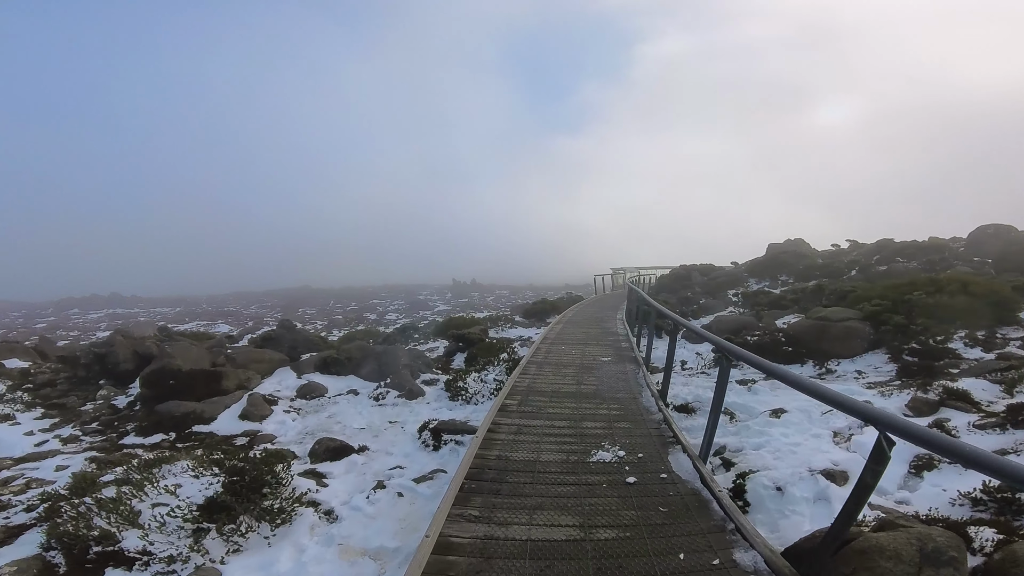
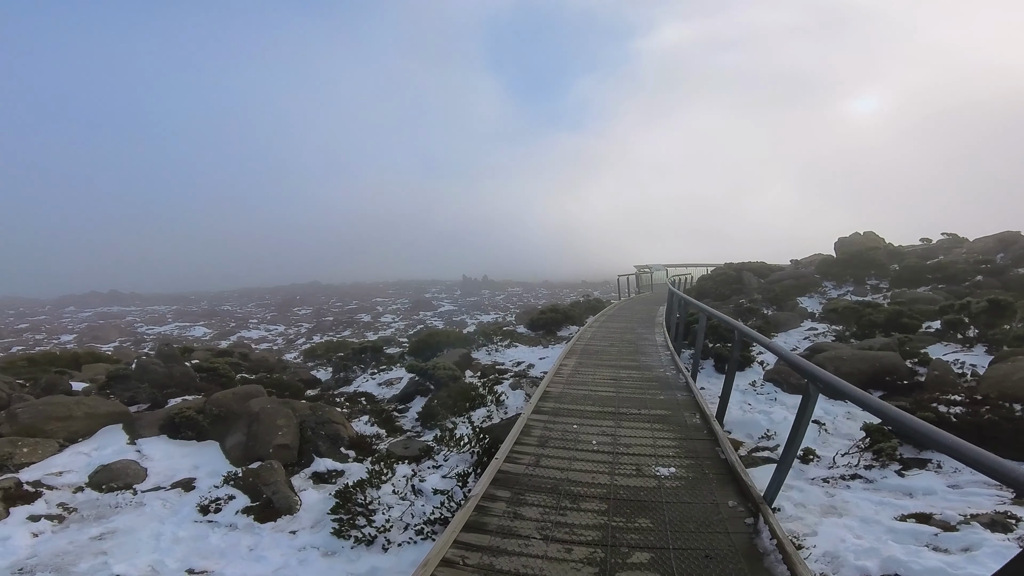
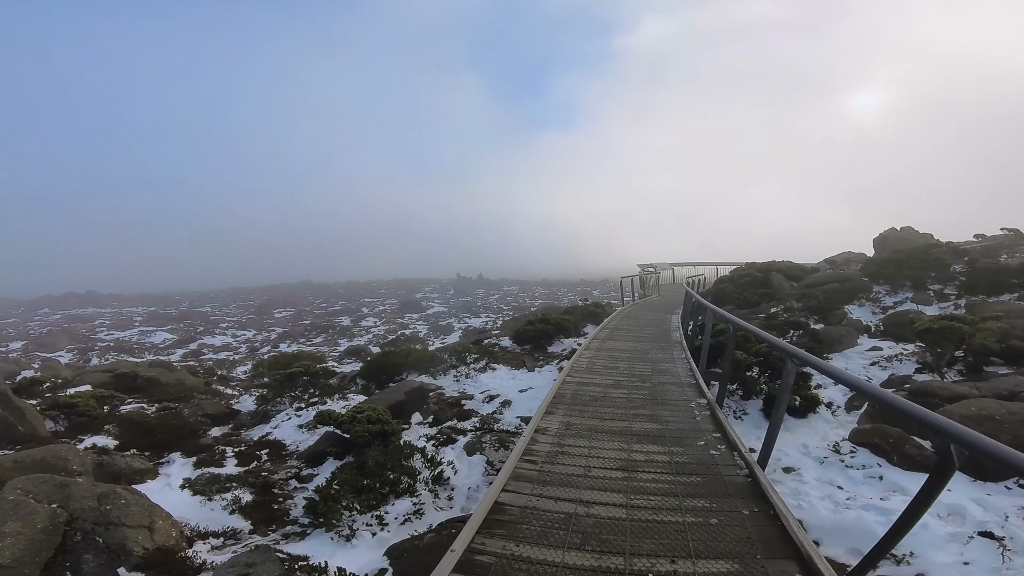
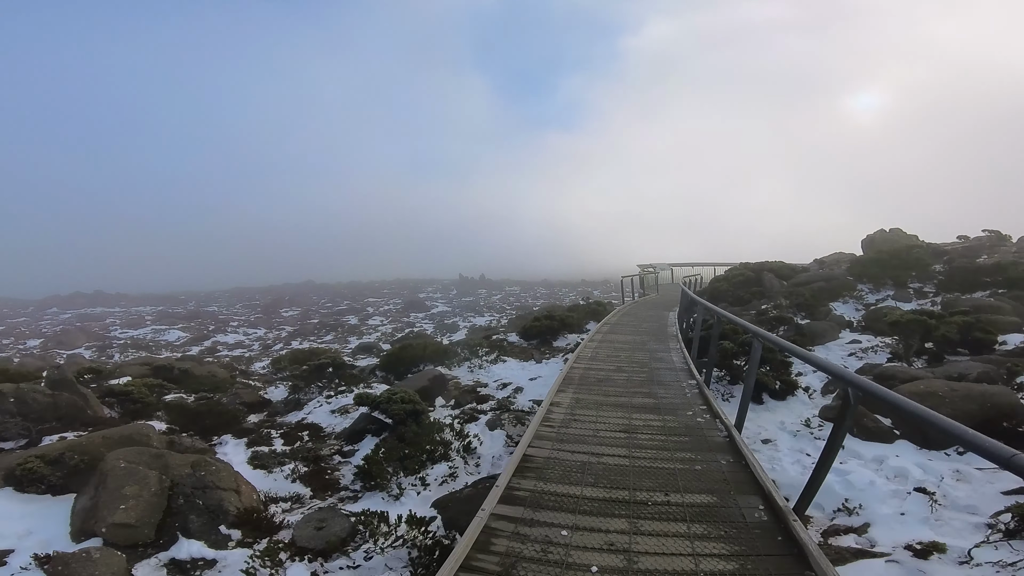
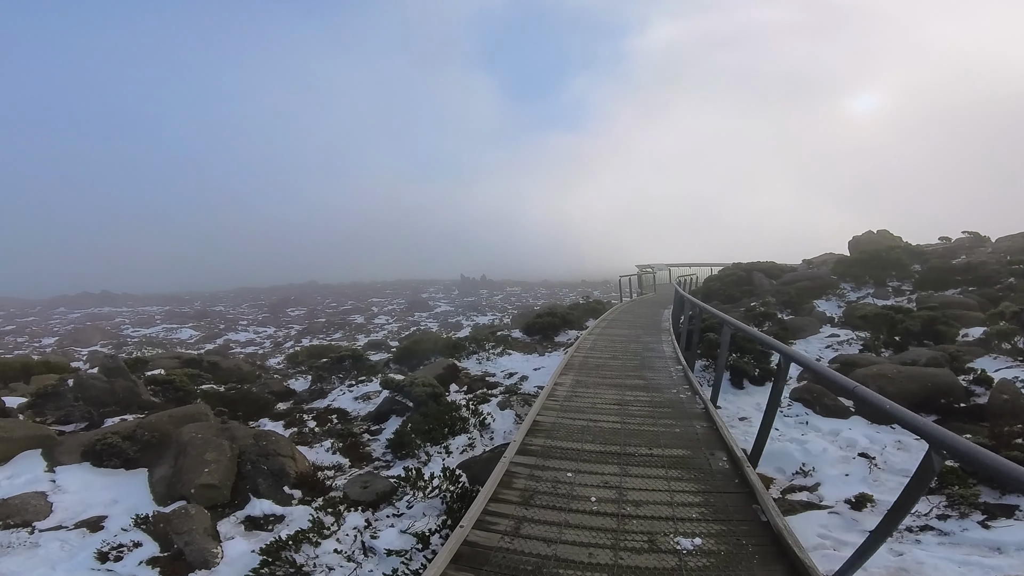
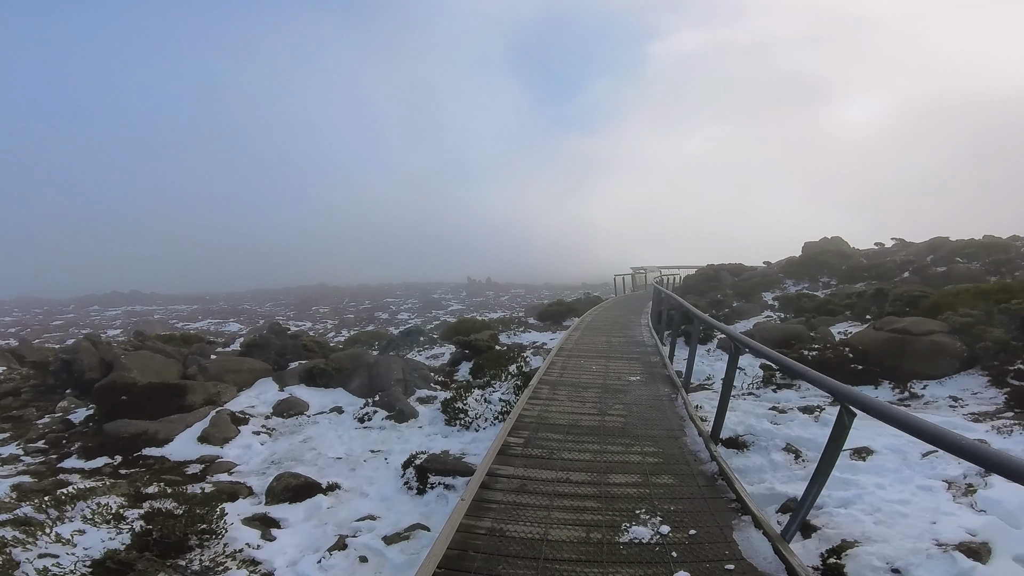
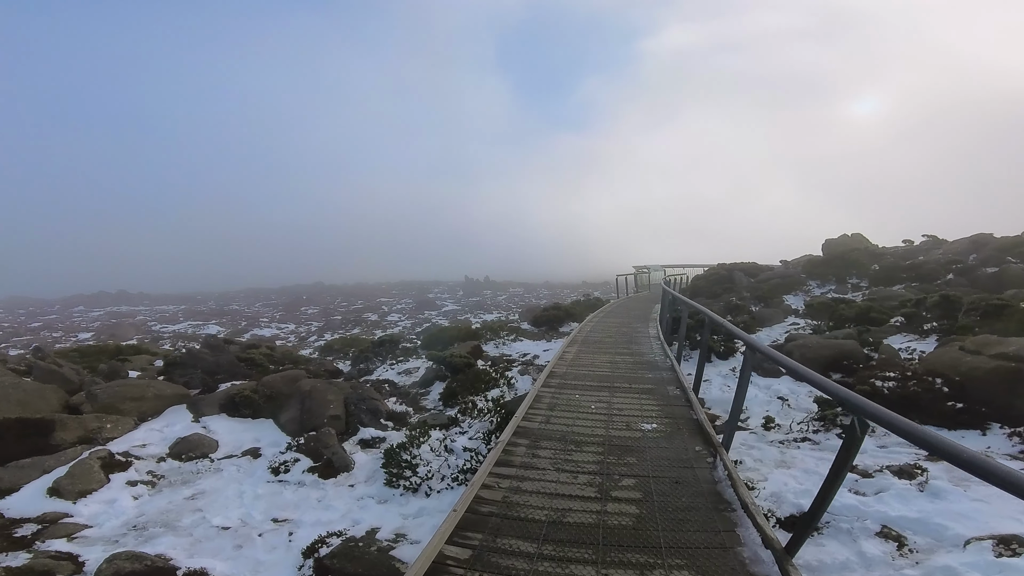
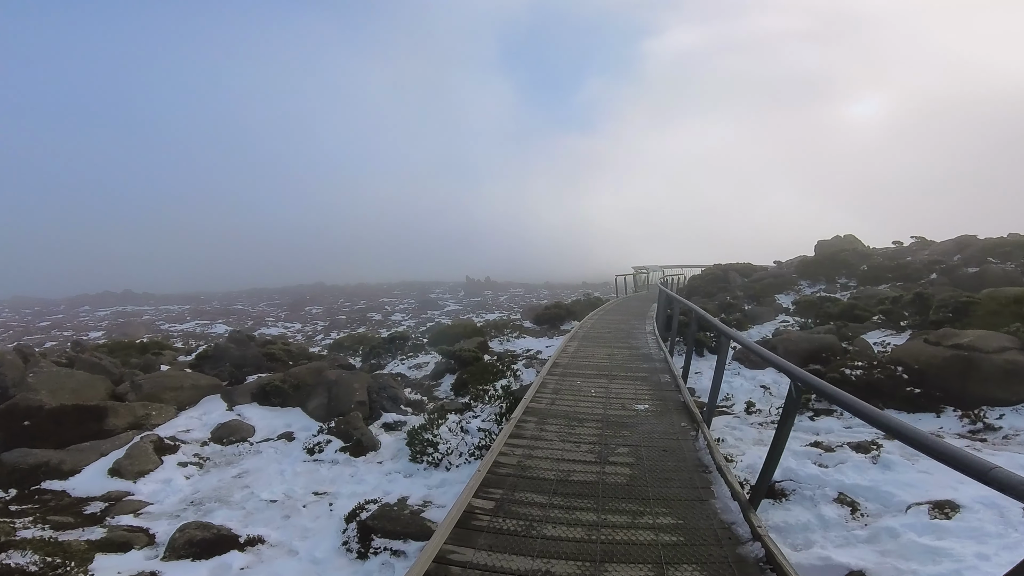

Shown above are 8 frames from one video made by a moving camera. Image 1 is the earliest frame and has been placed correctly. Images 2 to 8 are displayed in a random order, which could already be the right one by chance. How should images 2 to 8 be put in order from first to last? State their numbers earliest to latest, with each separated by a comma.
6, 8, 7, 2, 5, 4, 3
